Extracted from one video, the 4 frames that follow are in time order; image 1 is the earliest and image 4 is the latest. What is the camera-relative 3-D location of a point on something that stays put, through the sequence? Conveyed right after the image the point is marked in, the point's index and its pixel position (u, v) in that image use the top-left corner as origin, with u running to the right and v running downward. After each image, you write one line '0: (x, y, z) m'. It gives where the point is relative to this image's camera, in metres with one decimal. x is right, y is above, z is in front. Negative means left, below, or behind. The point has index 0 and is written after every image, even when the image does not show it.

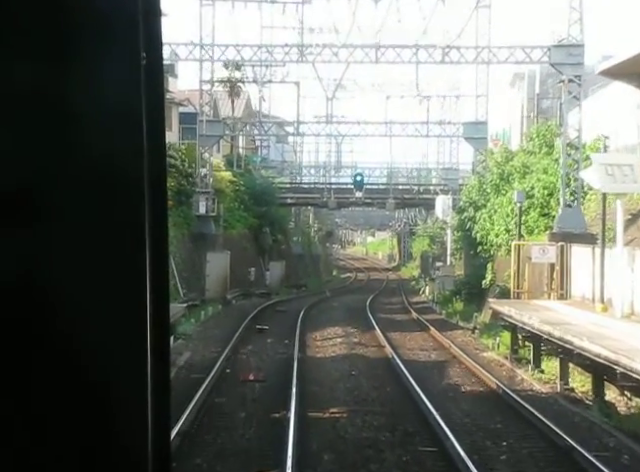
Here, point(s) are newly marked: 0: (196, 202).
0: (-0.8, +0.2, +7.8) m
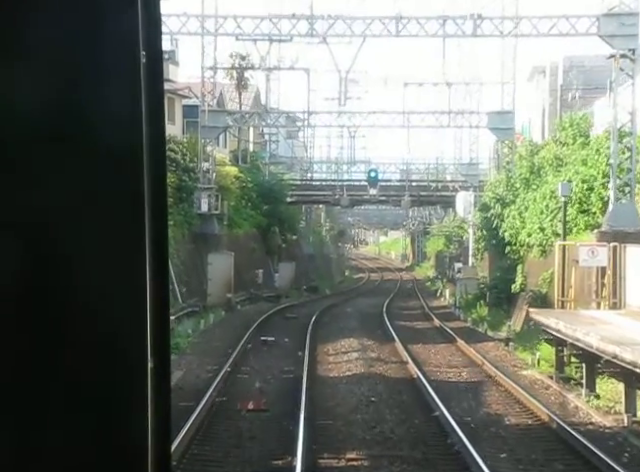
0: (-0.7, +0.2, +7.0) m
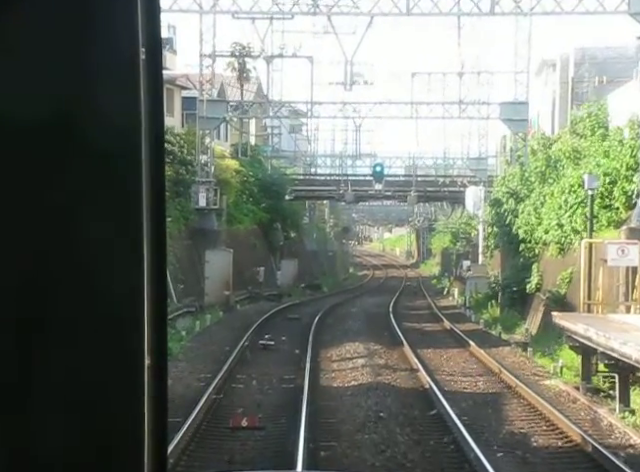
0: (-0.7, +0.2, +6.6) m
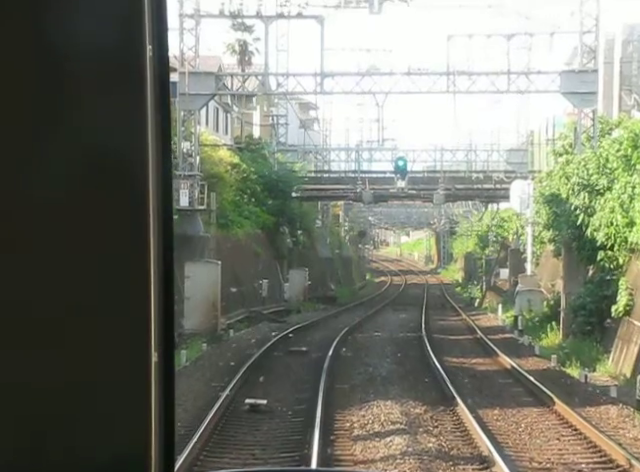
0: (-0.7, +0.2, +4.9) m
